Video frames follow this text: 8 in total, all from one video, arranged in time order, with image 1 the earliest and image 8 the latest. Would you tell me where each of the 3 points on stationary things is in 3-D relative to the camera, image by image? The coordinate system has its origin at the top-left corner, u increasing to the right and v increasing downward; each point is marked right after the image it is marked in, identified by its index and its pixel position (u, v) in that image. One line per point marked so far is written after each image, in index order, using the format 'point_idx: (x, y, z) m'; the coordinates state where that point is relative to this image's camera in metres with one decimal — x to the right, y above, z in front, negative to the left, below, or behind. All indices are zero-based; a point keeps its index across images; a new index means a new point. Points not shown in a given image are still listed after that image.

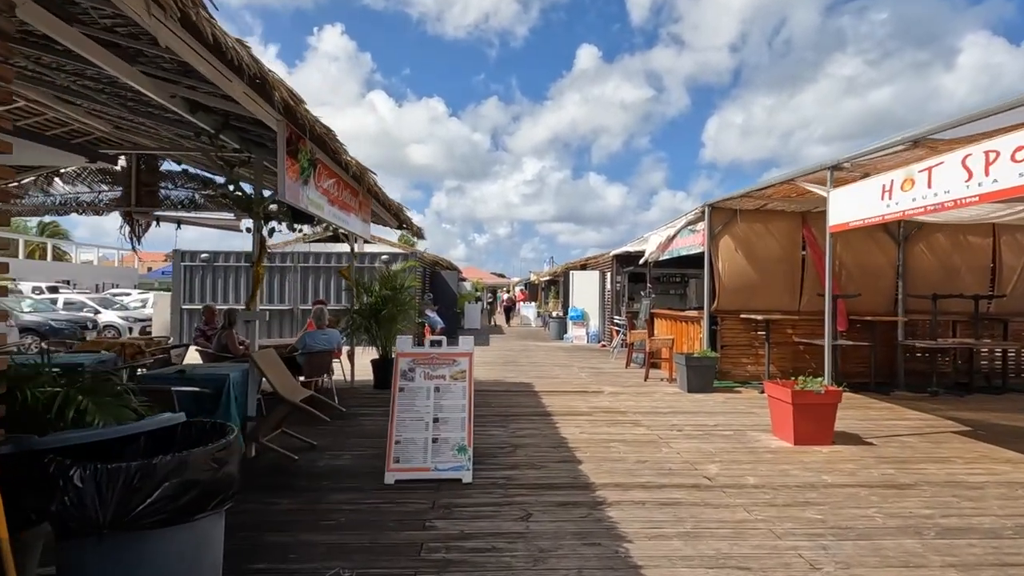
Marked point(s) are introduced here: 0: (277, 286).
0: (-6.0, 0.0, +13.7) m
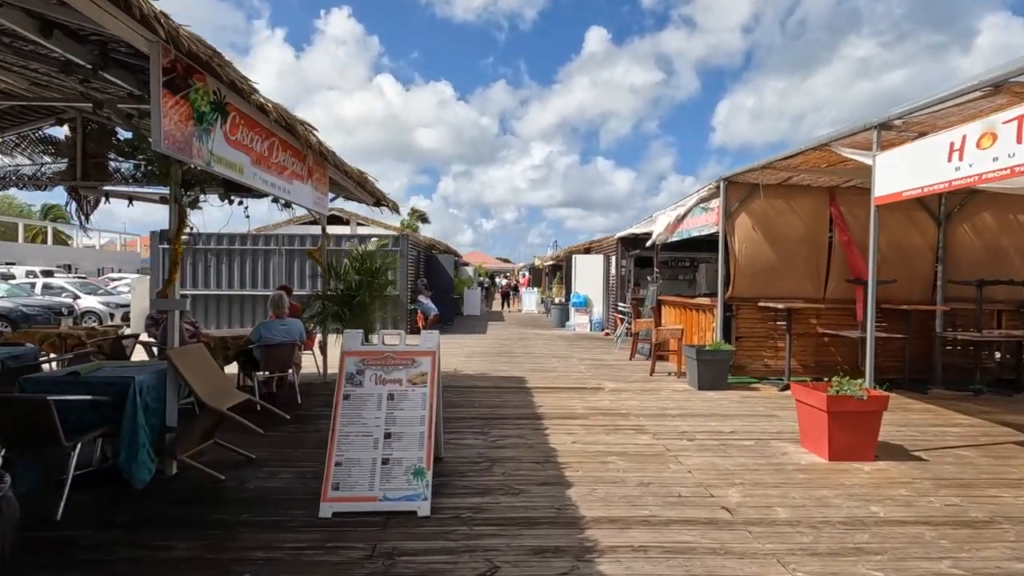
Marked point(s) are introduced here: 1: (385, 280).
0: (-6.1, +0.4, +12.9) m
1: (-1.7, +0.1, +7.3) m
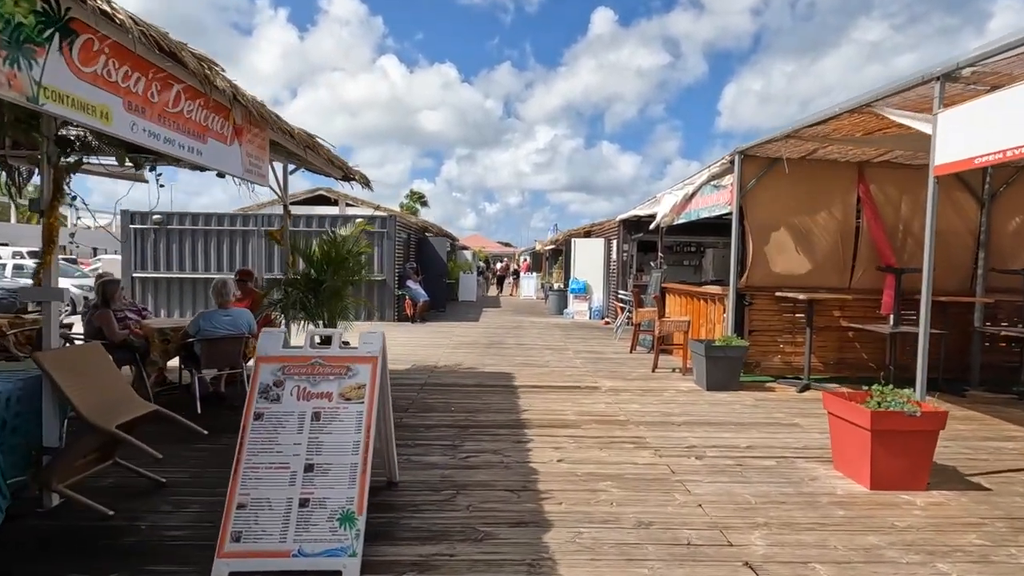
0: (-6.2, +0.8, +12.1) m
1: (-1.9, +0.3, +6.5) m
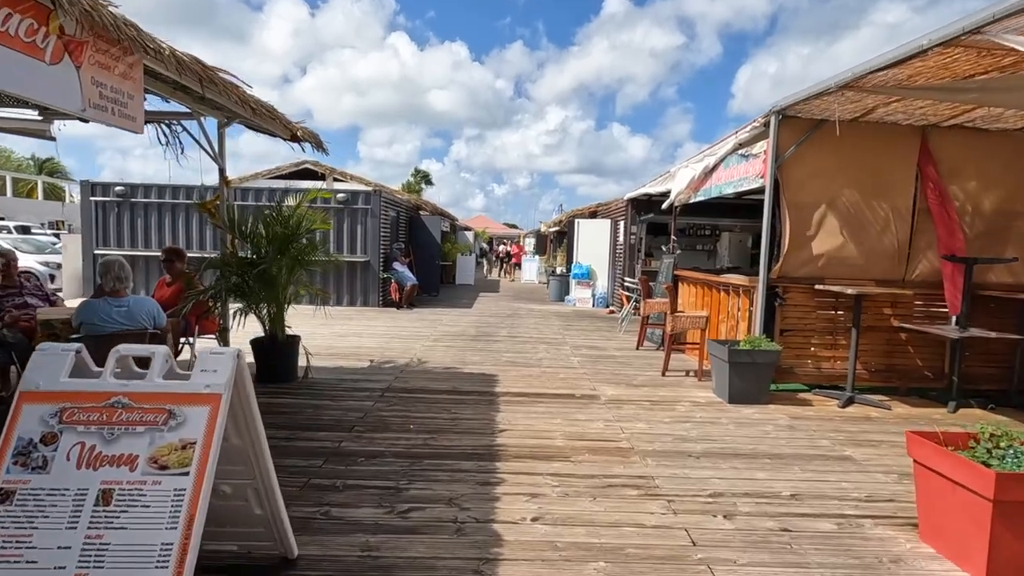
0: (-6.3, +1.2, +11.1) m
1: (-2.1, +0.4, +5.4) m
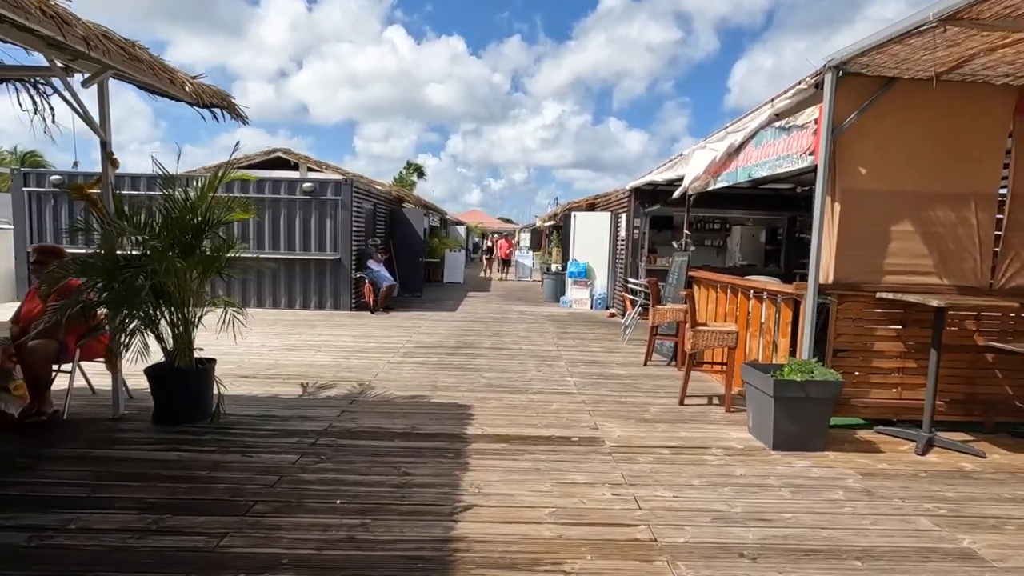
0: (-6.5, +1.2, +9.8) m
1: (-2.2, +0.4, +4.1) m
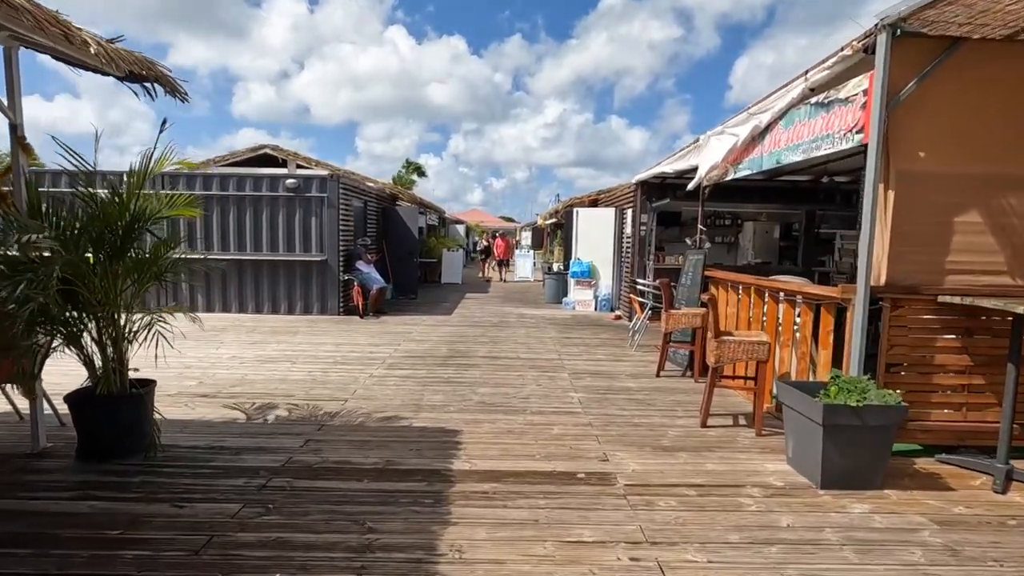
0: (-6.5, +1.1, +9.1) m
1: (-2.3, +0.3, +3.5) m
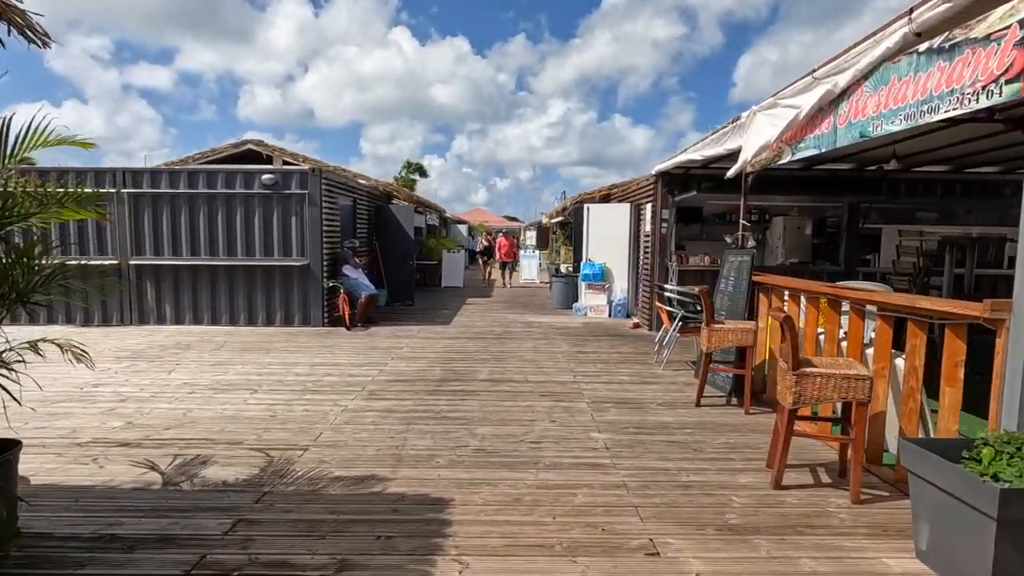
0: (-6.5, +0.9, +8.1) m
1: (-2.3, +0.2, +2.4) m
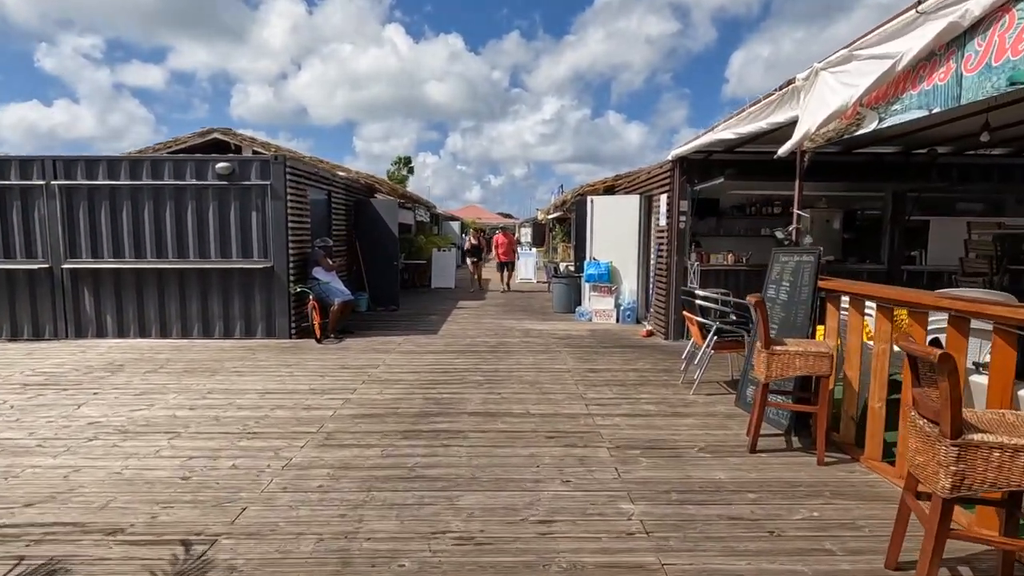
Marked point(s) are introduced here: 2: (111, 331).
0: (-6.5, +0.8, +6.9) m
1: (-2.3, +0.1, +1.3) m
2: (-5.5, -0.6, +7.3) m
